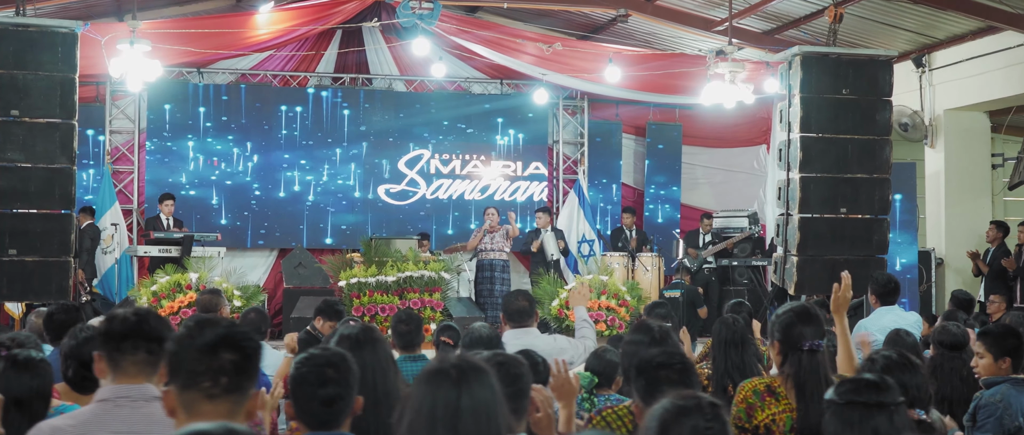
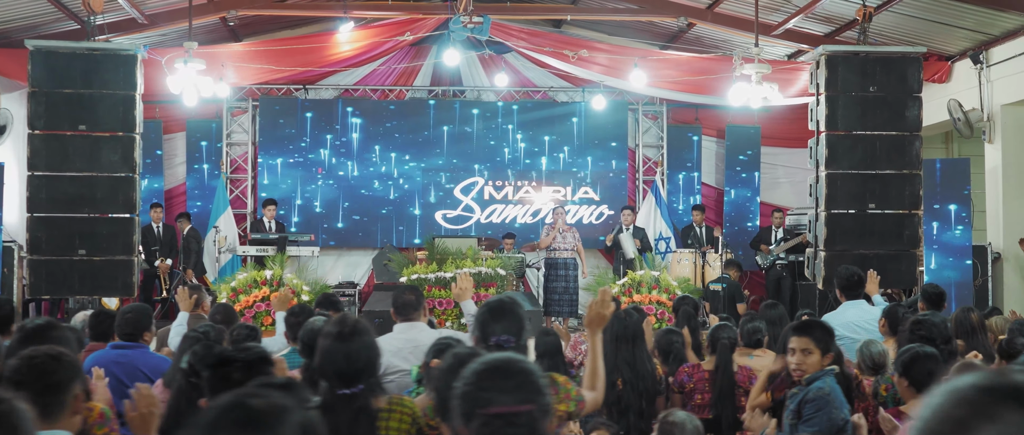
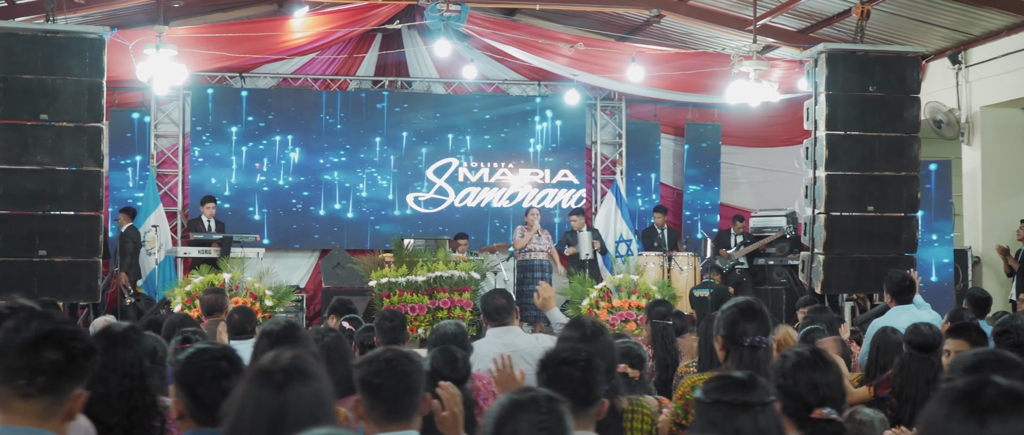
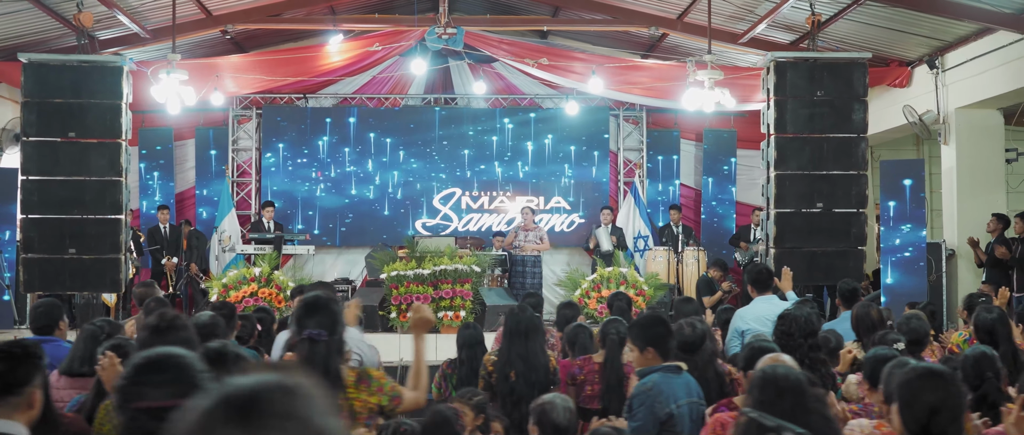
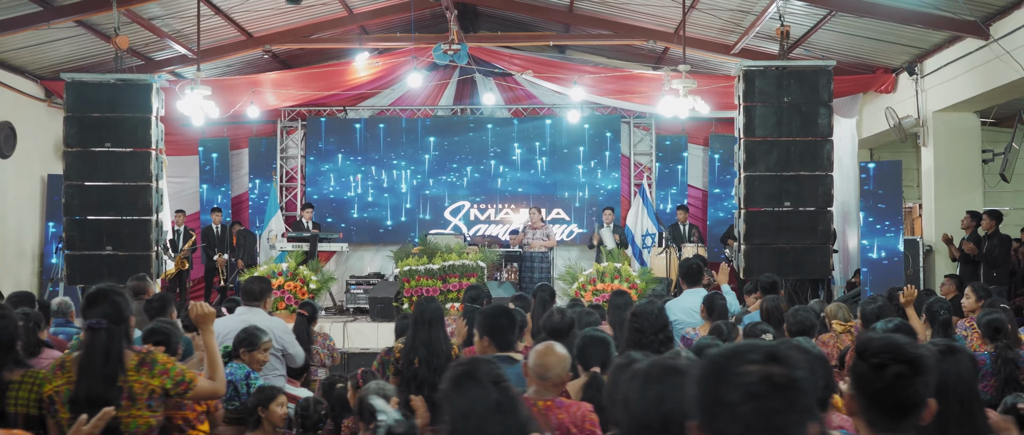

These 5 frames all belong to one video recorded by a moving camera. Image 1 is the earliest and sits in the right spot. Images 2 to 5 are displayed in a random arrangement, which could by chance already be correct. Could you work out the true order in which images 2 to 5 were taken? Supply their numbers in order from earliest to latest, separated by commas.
3, 2, 4, 5
